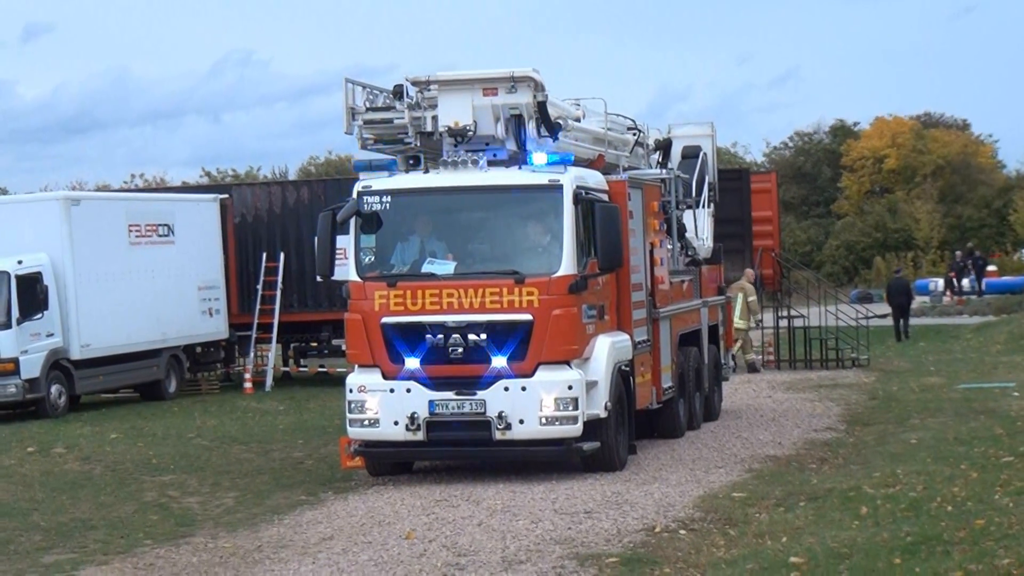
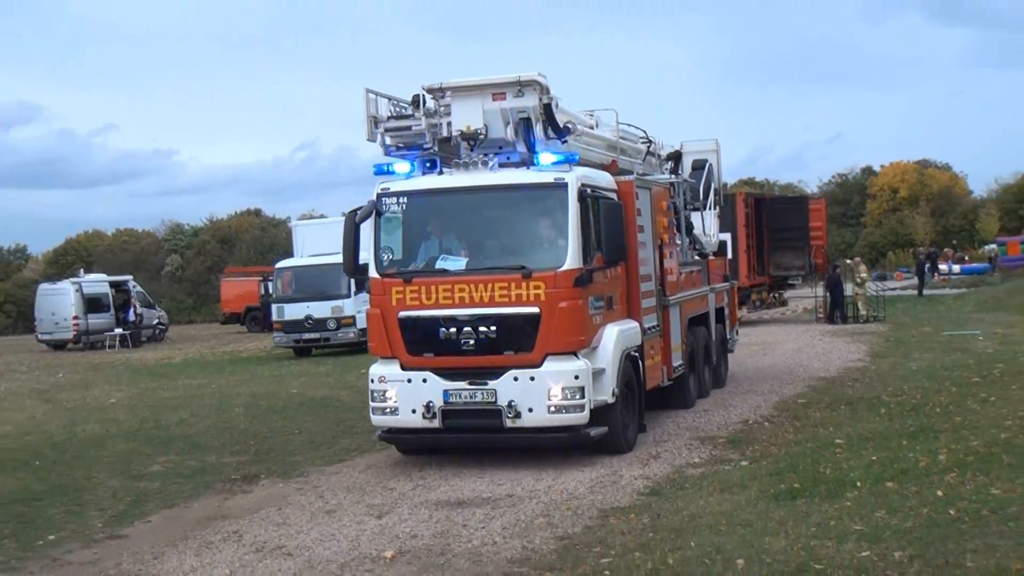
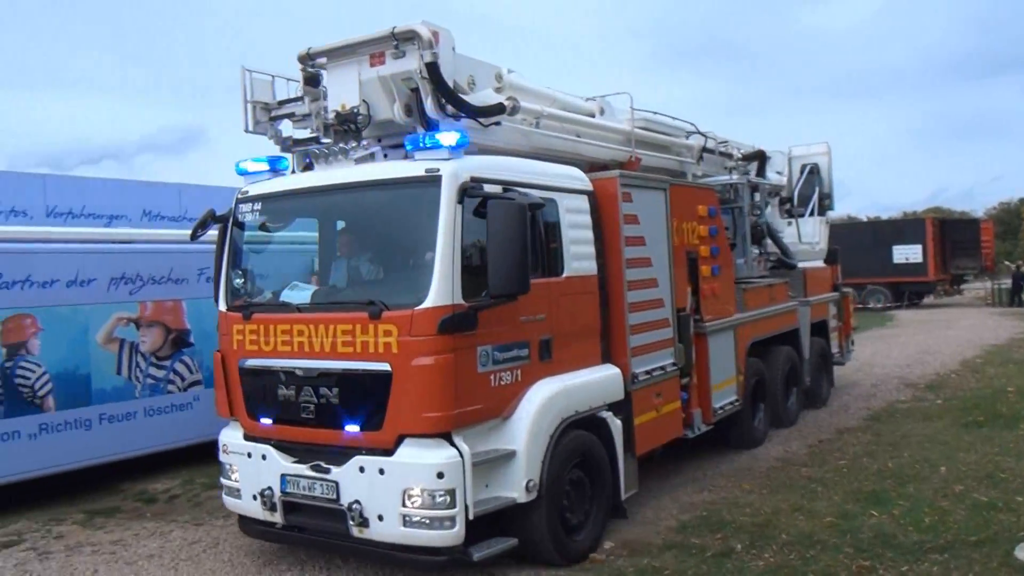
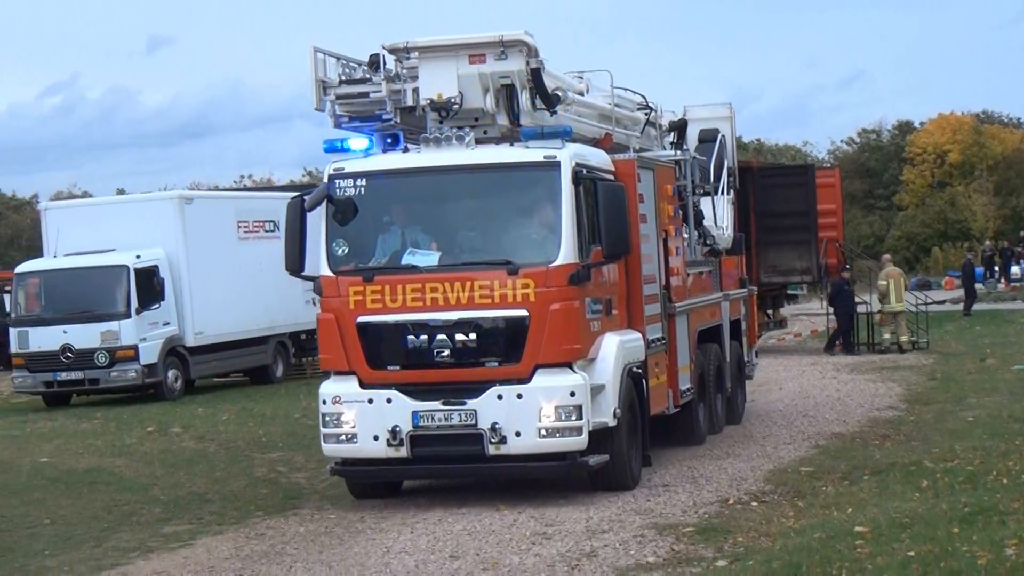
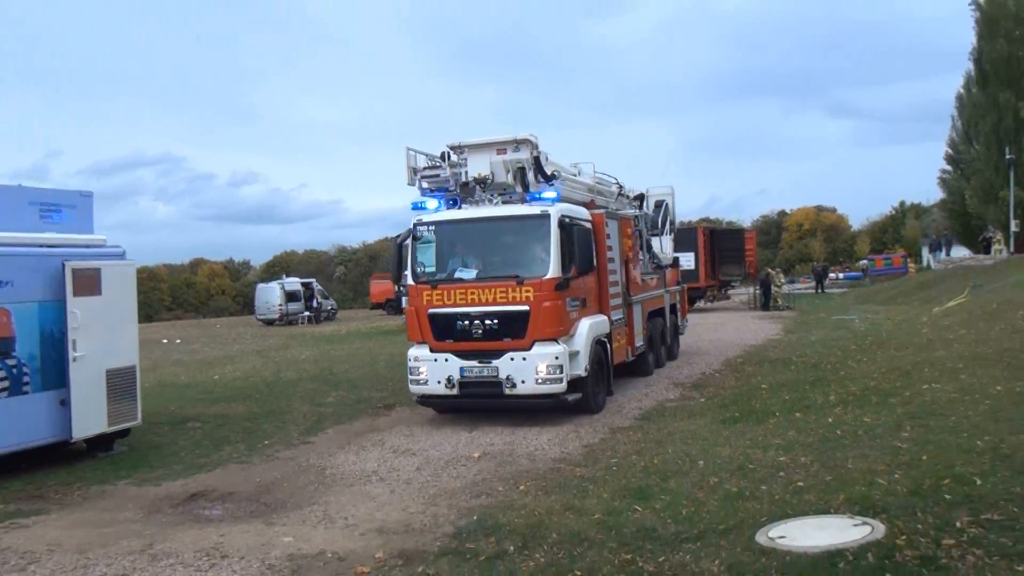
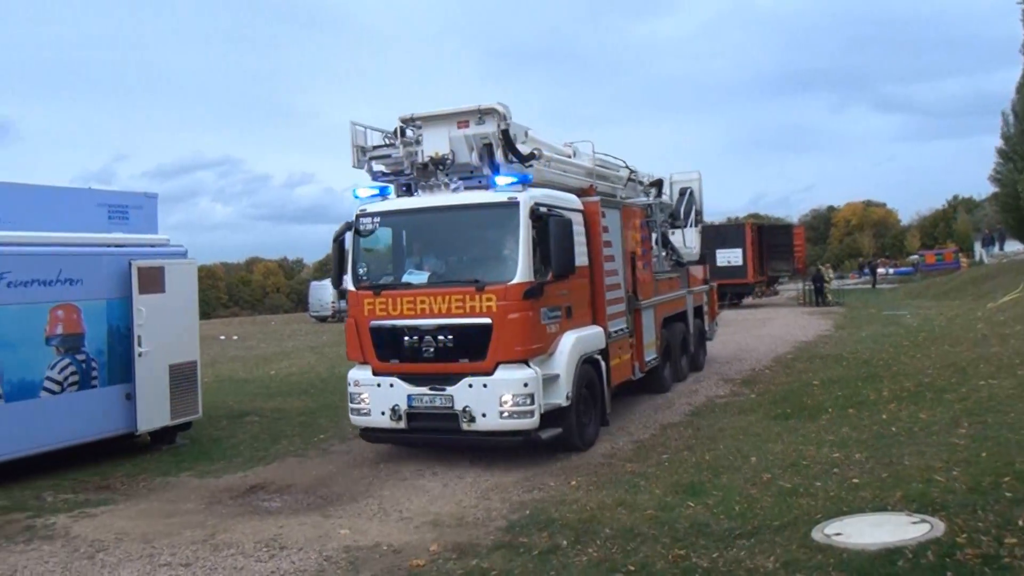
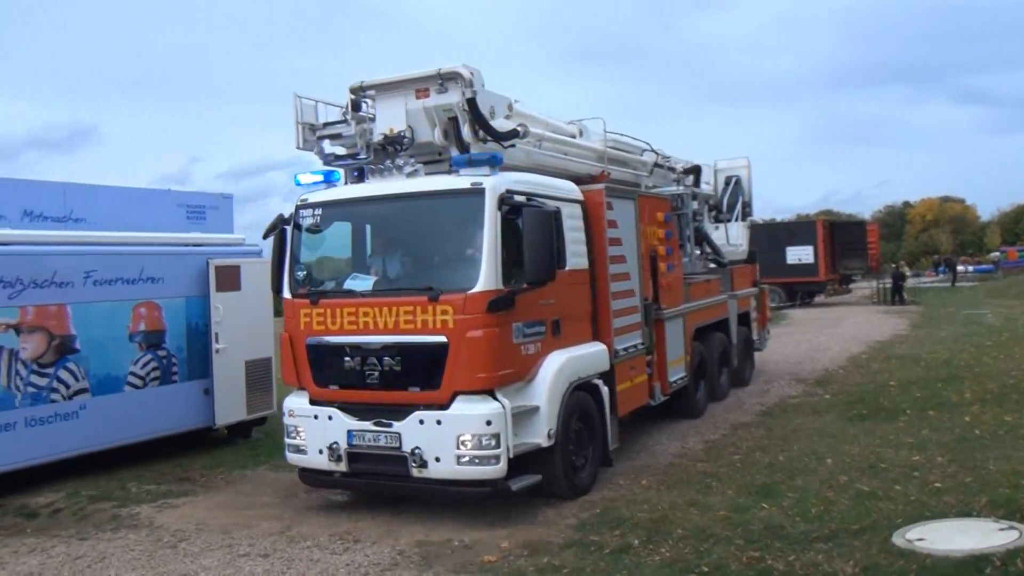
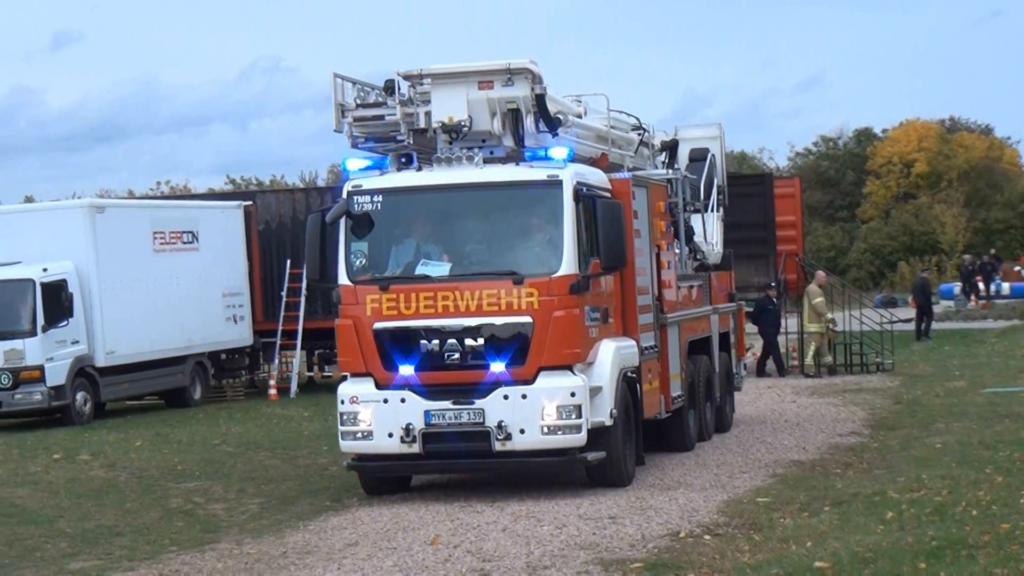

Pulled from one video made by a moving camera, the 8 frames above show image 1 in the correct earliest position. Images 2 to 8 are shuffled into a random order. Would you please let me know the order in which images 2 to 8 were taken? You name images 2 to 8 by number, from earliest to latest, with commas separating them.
8, 4, 2, 5, 6, 7, 3
